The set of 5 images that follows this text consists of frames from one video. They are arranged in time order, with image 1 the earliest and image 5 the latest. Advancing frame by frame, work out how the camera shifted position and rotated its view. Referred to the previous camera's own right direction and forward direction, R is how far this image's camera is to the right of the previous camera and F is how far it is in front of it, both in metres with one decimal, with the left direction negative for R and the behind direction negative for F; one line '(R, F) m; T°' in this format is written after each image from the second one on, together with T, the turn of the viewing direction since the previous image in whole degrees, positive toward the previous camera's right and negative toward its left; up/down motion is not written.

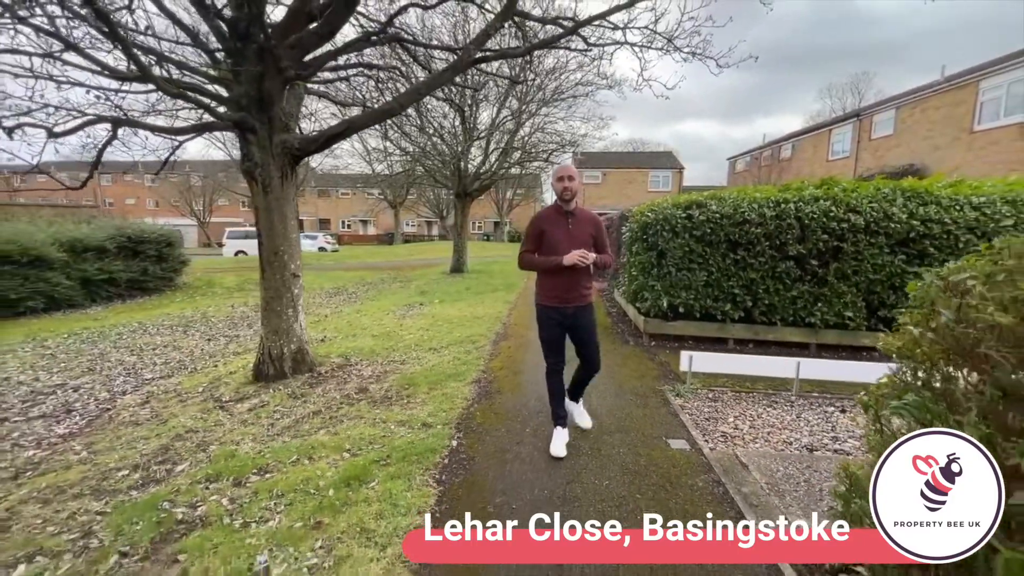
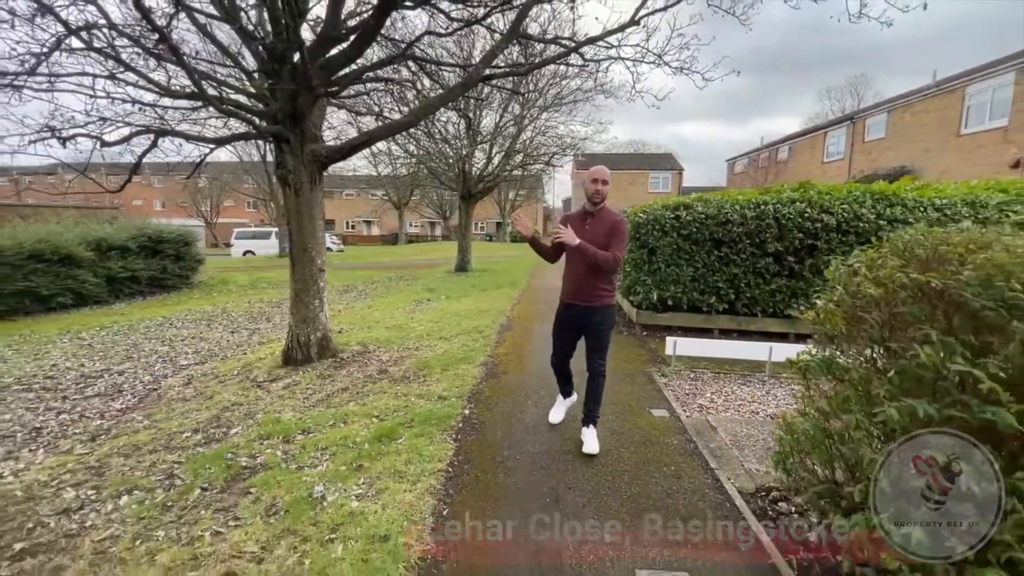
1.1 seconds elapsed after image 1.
(0.0, -0.6) m; 0°
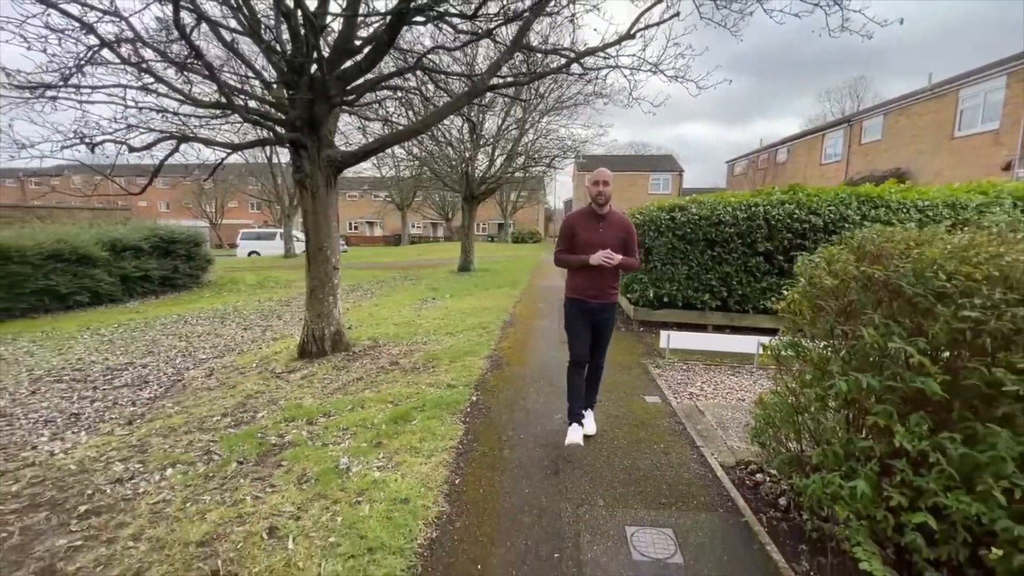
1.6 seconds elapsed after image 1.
(0.0, -0.3) m; 0°
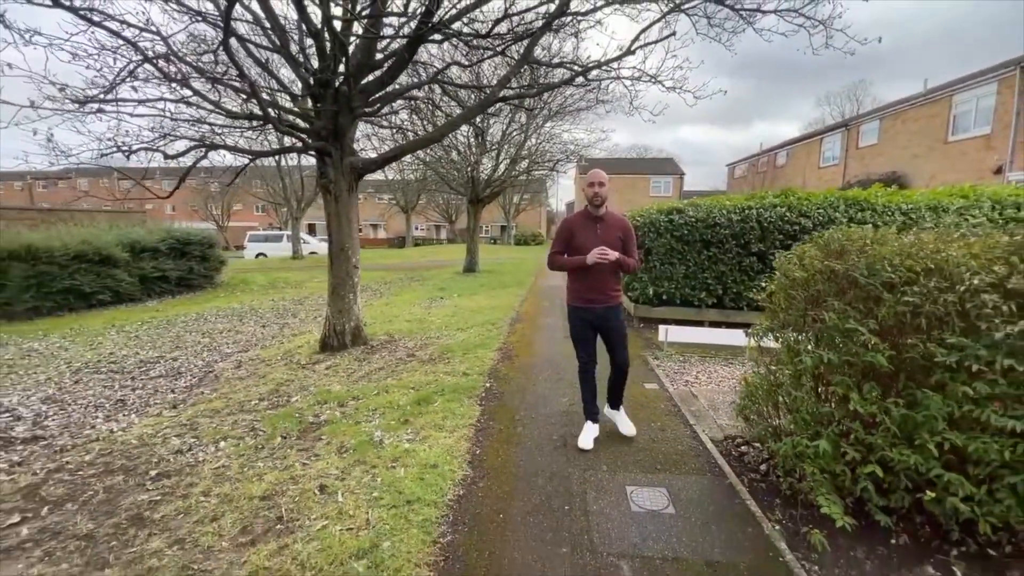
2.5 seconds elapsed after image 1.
(-0.1, -0.4) m; 0°
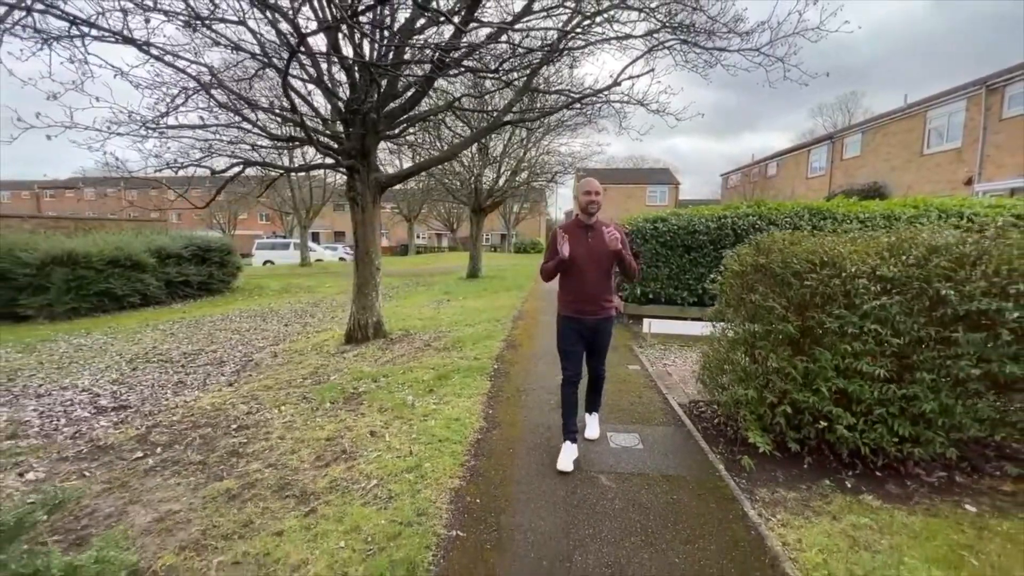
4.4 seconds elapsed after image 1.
(-0.1, -0.9) m; 0°
